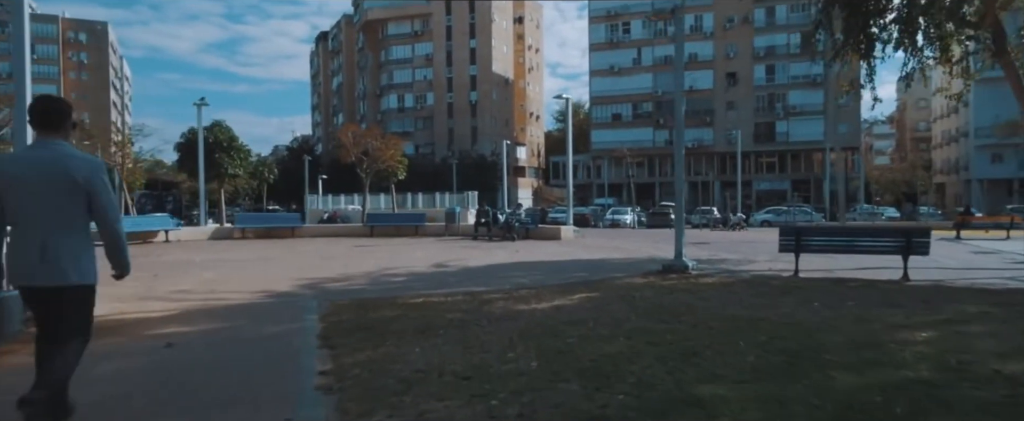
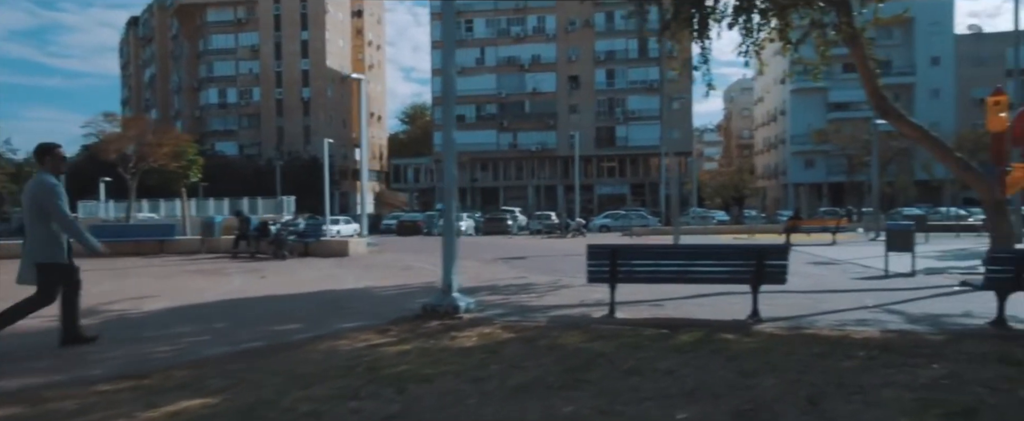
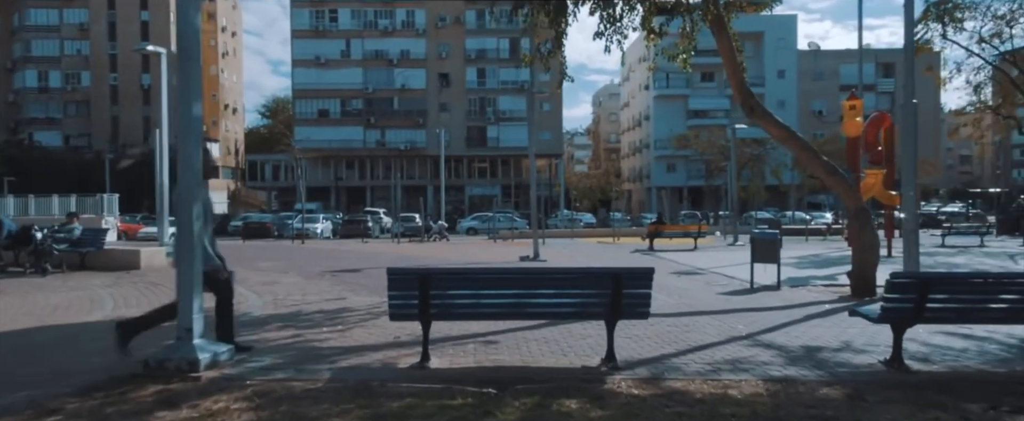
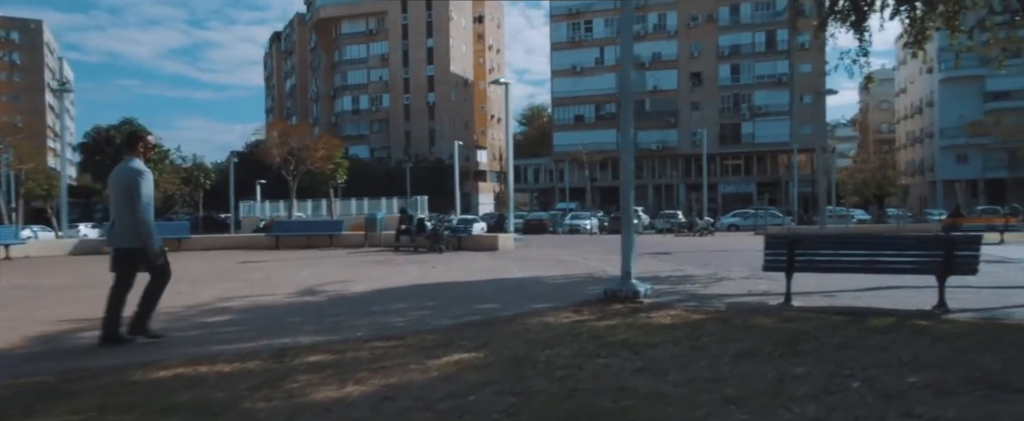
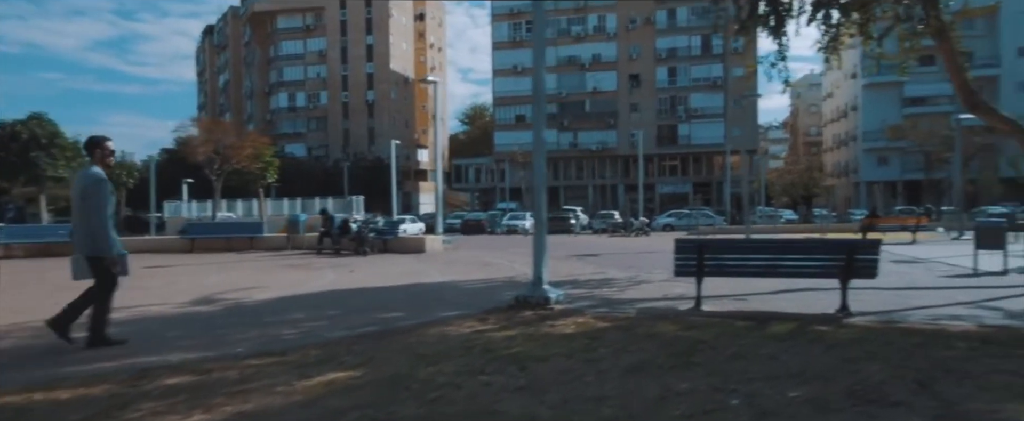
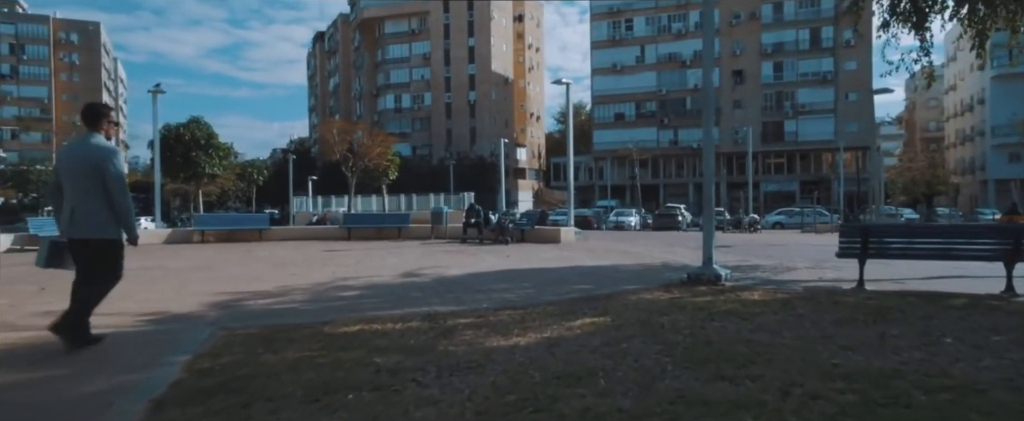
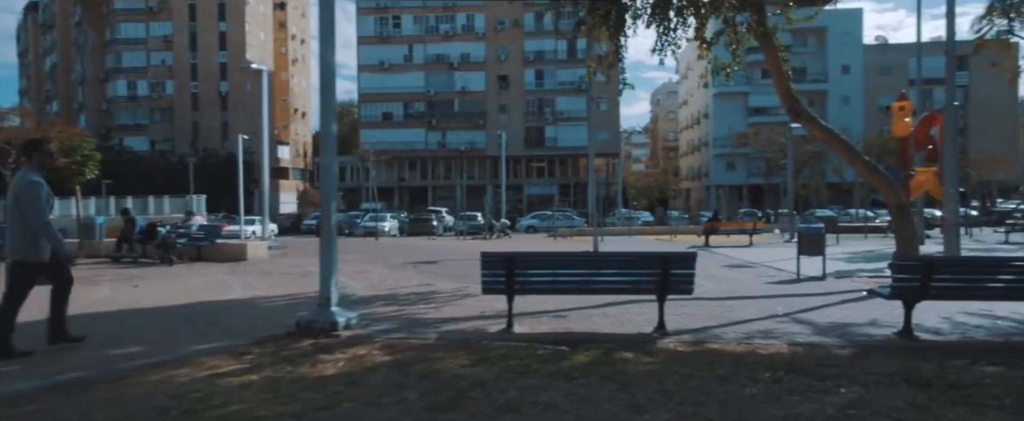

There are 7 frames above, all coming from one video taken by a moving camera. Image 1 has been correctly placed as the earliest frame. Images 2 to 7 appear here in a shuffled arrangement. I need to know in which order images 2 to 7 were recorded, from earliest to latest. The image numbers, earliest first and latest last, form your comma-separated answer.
6, 4, 5, 2, 7, 3
